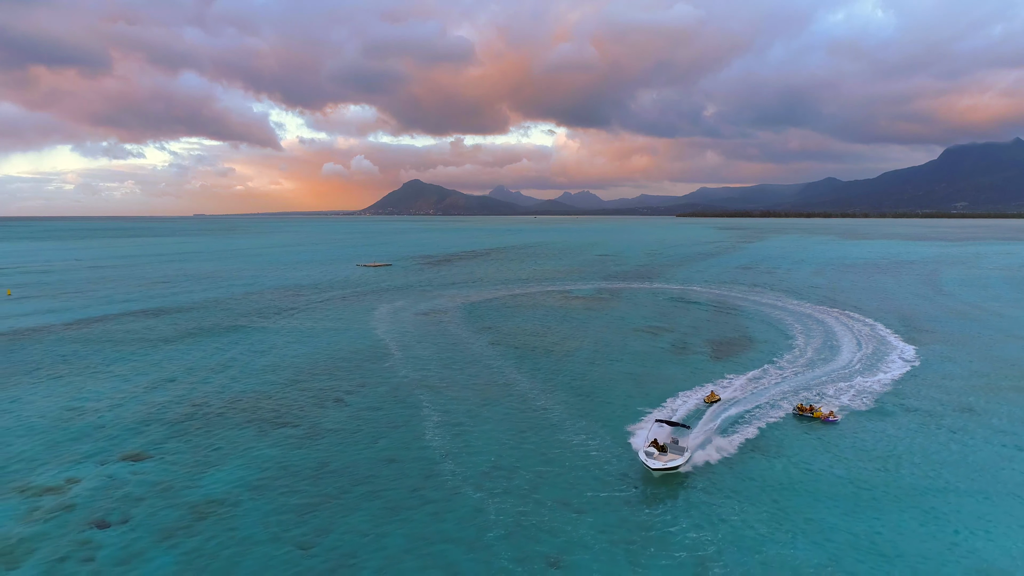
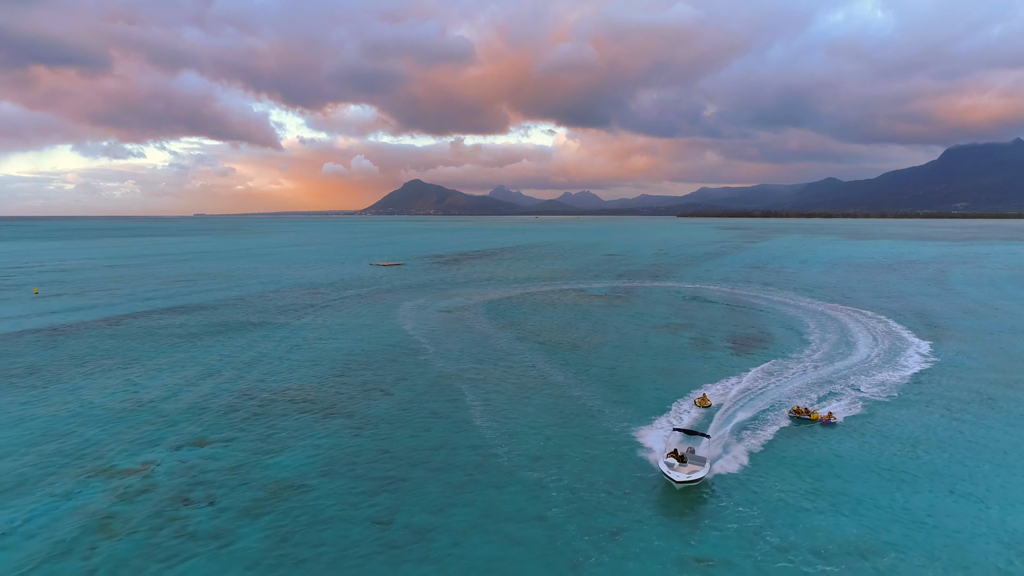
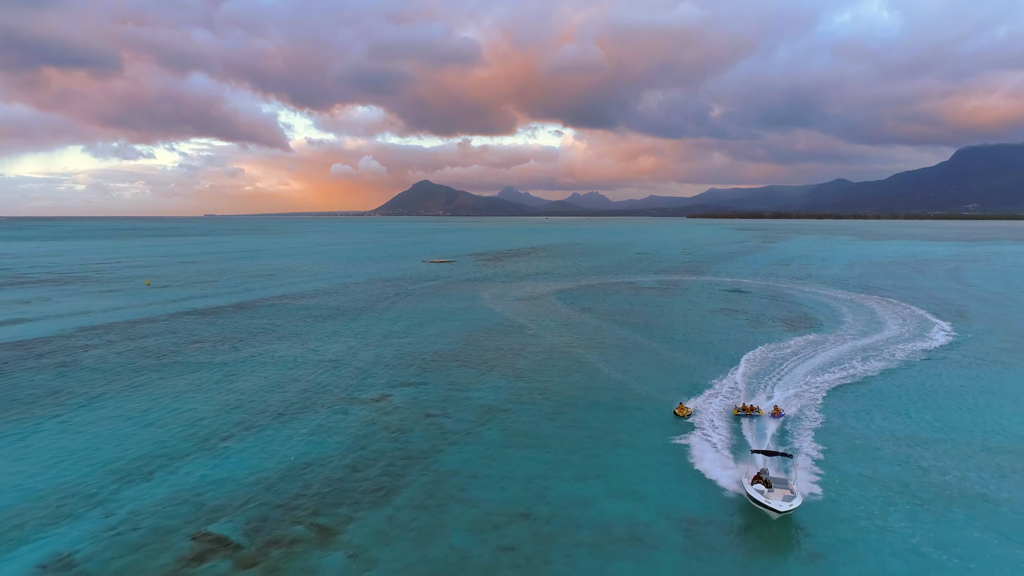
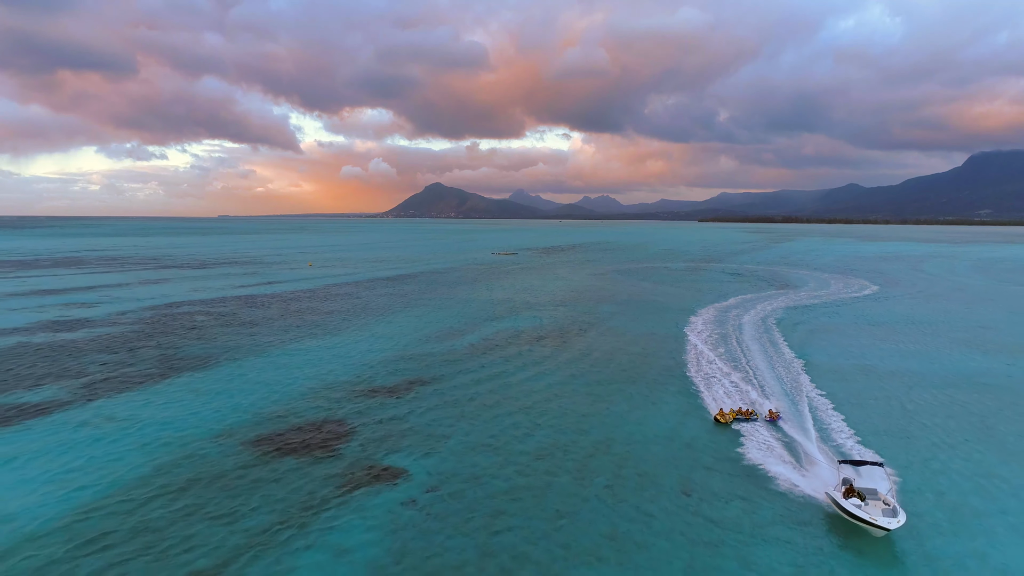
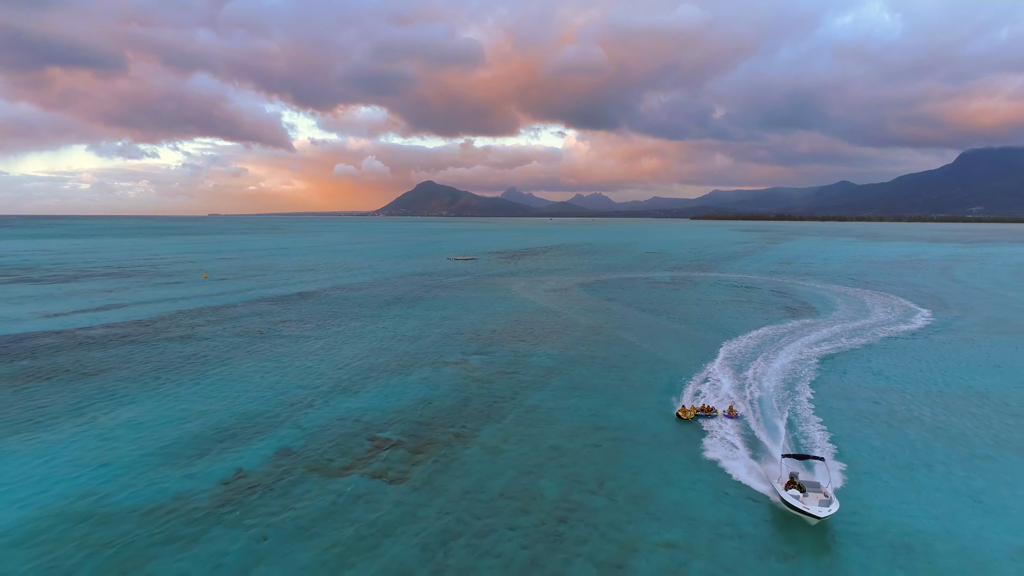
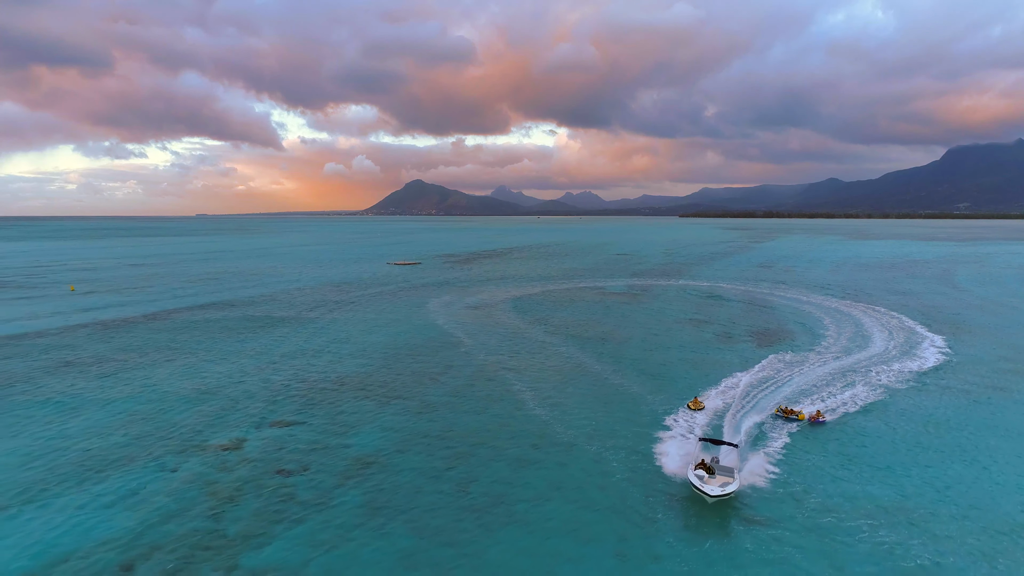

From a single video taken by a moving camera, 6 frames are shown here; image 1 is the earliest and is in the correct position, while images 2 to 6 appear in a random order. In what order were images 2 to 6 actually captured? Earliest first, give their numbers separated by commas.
2, 6, 3, 5, 4
